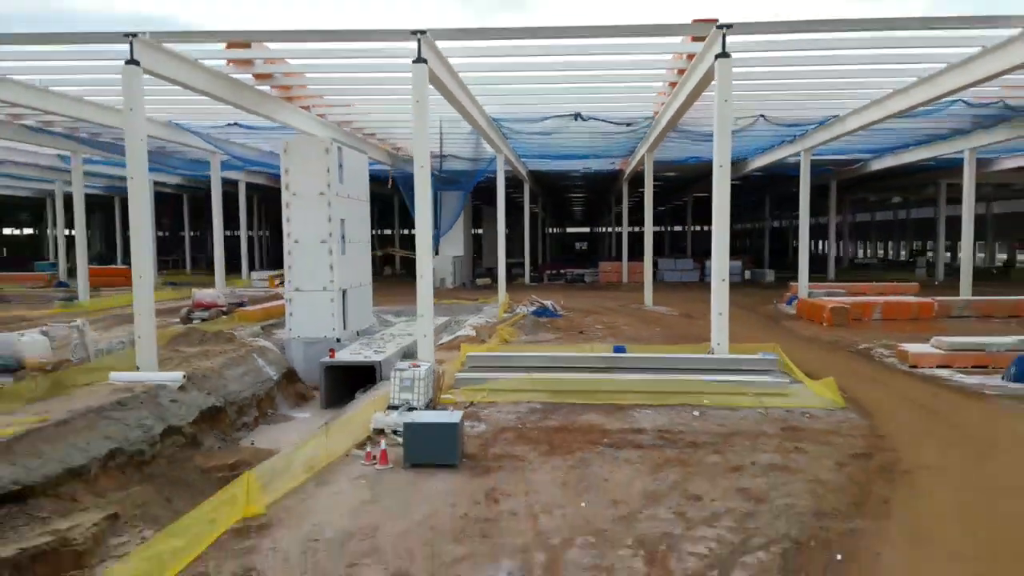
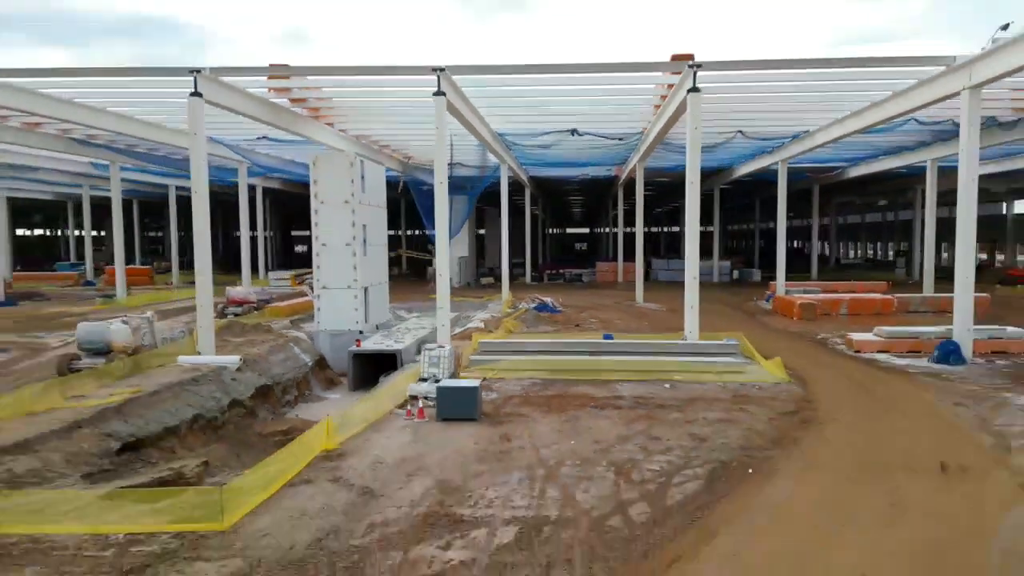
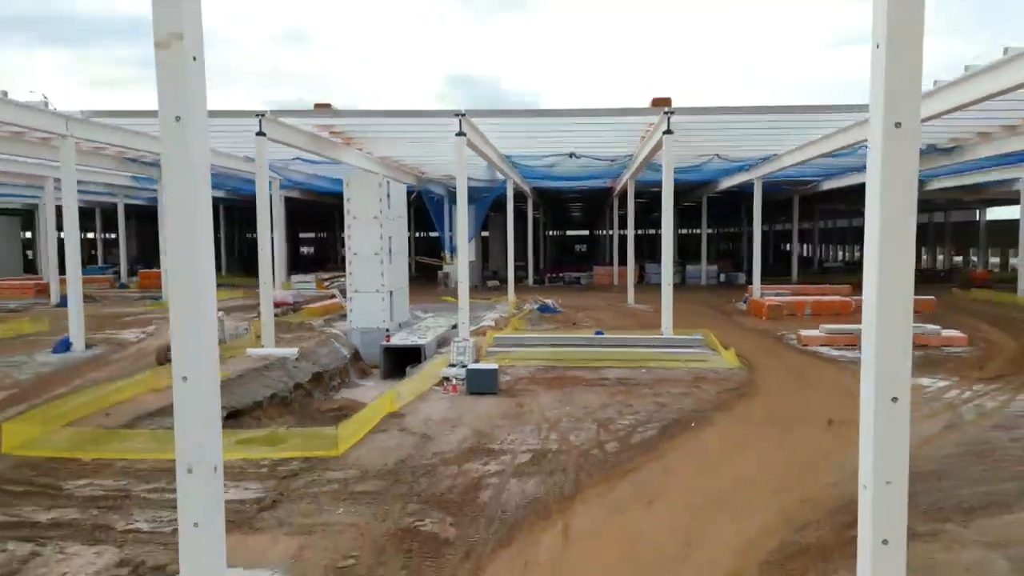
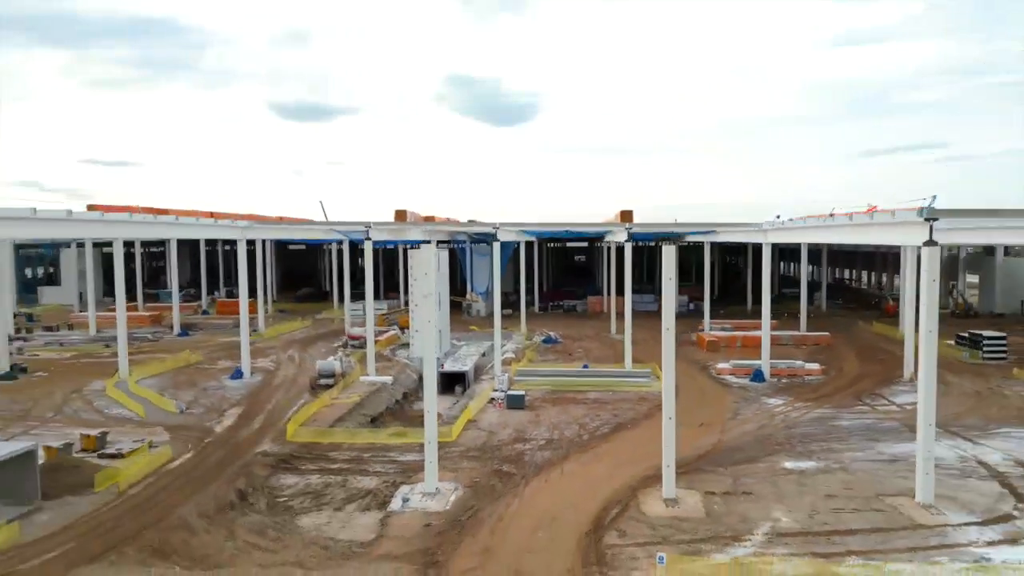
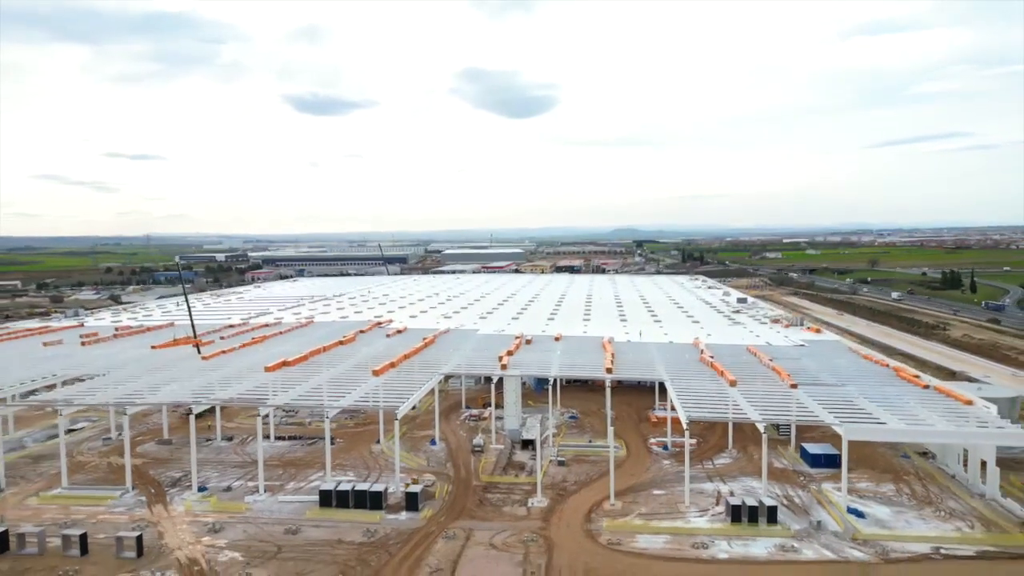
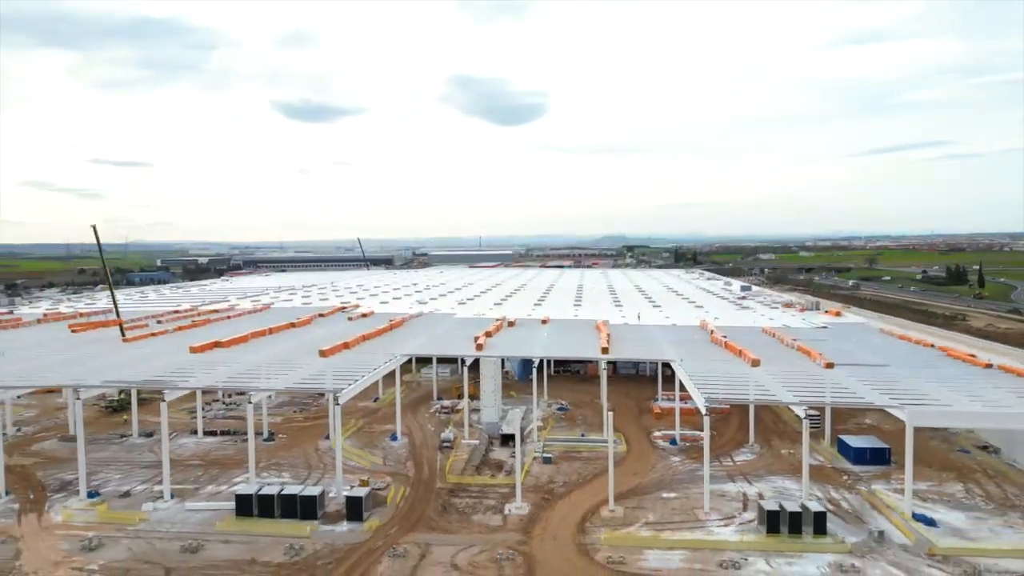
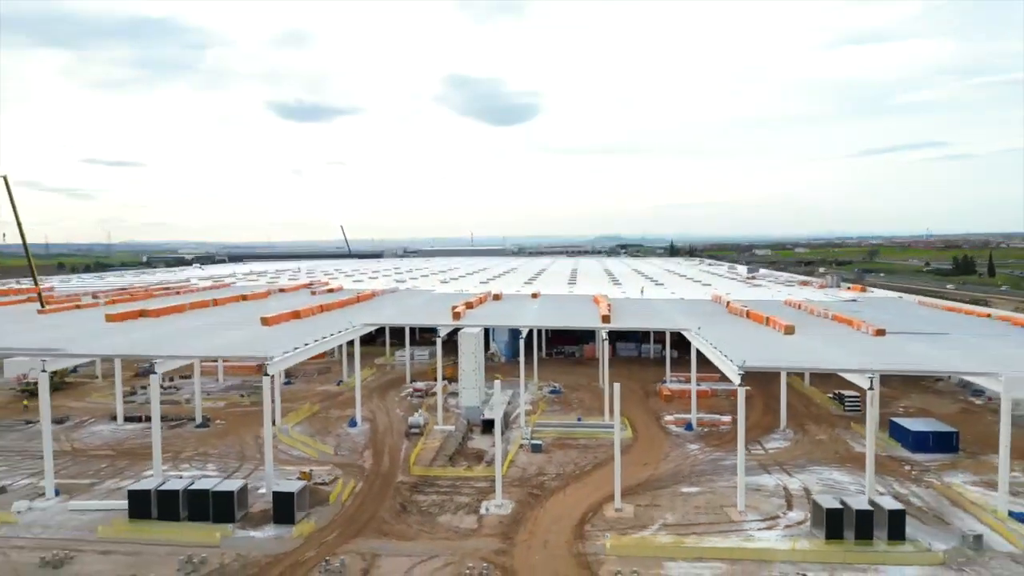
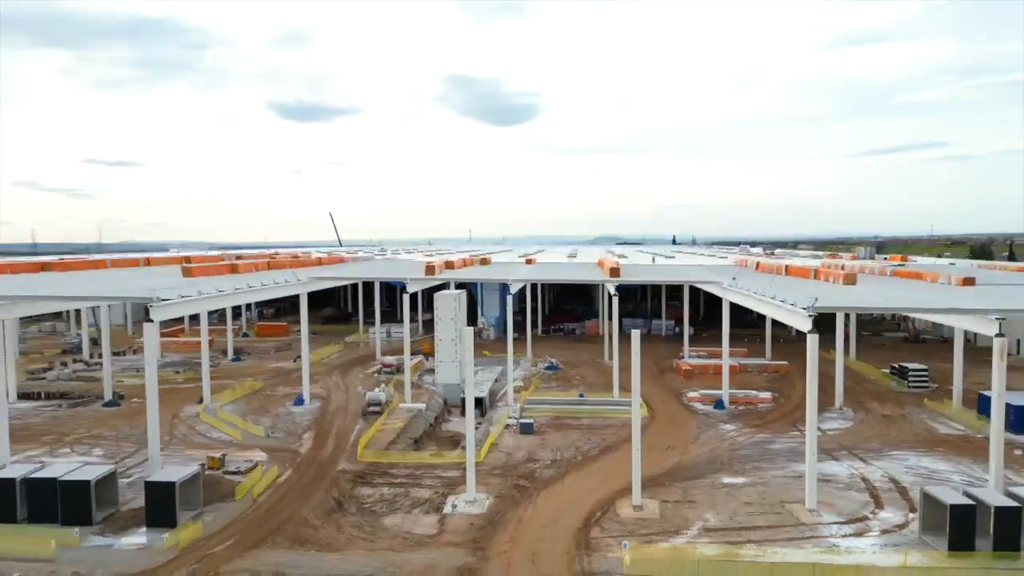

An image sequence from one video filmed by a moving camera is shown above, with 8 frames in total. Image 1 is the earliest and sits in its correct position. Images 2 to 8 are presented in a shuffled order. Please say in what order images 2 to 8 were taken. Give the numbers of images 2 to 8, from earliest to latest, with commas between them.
2, 3, 4, 8, 7, 6, 5
